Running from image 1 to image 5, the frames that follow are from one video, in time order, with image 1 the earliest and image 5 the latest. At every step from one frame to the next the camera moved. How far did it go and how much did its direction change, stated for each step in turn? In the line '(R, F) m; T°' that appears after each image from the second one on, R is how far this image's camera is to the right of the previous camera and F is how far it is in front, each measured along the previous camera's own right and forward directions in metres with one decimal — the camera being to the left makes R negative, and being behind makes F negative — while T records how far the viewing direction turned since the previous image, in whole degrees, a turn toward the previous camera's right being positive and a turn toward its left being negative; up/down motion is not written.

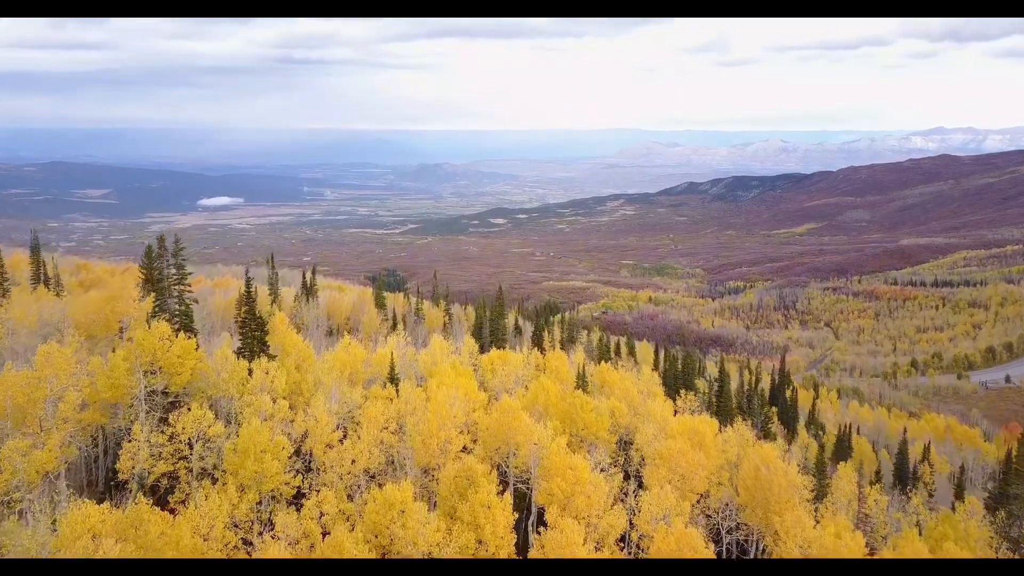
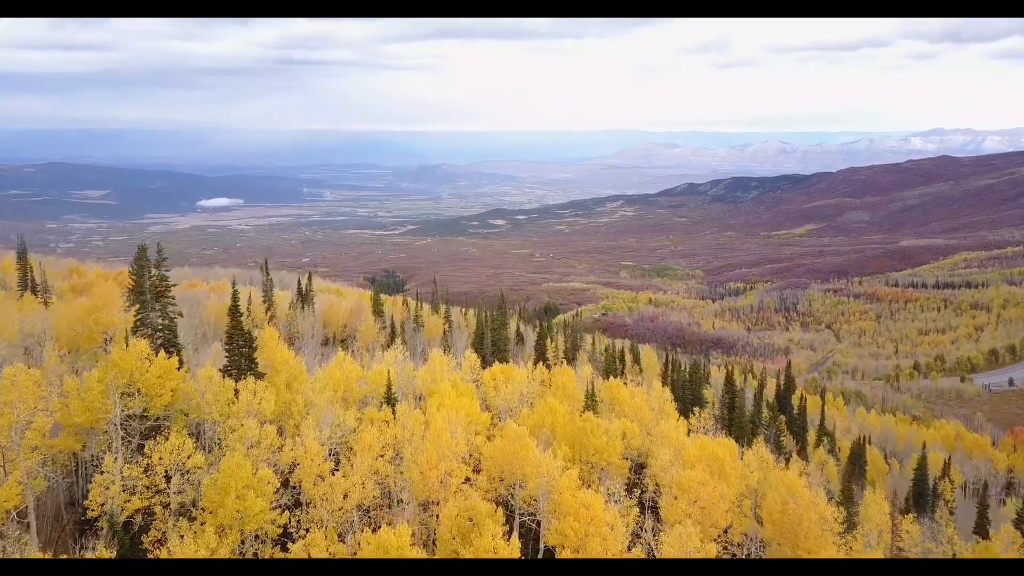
(-0.1, +0.8) m; 0°
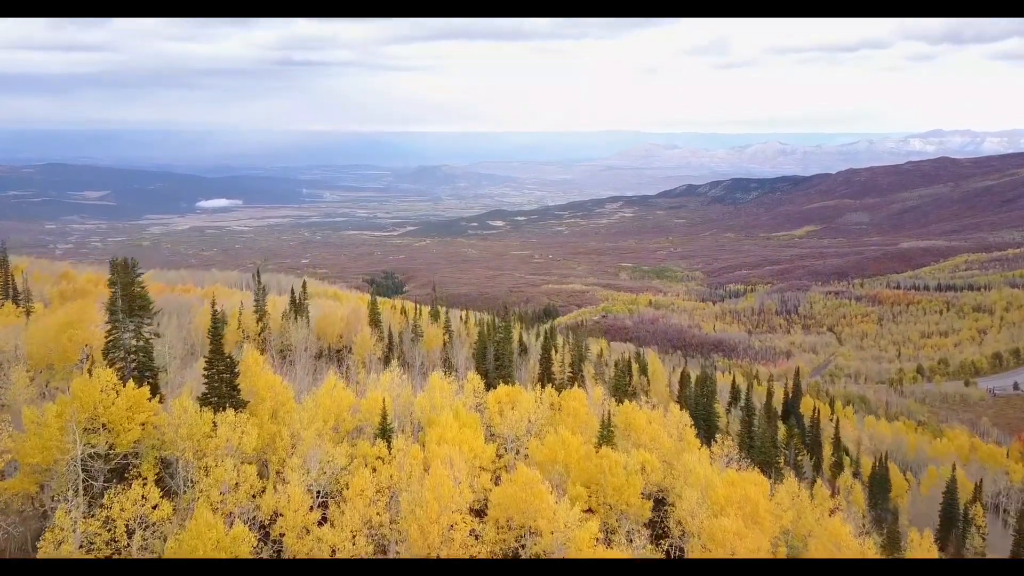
(-0.2, +1.1) m; 0°
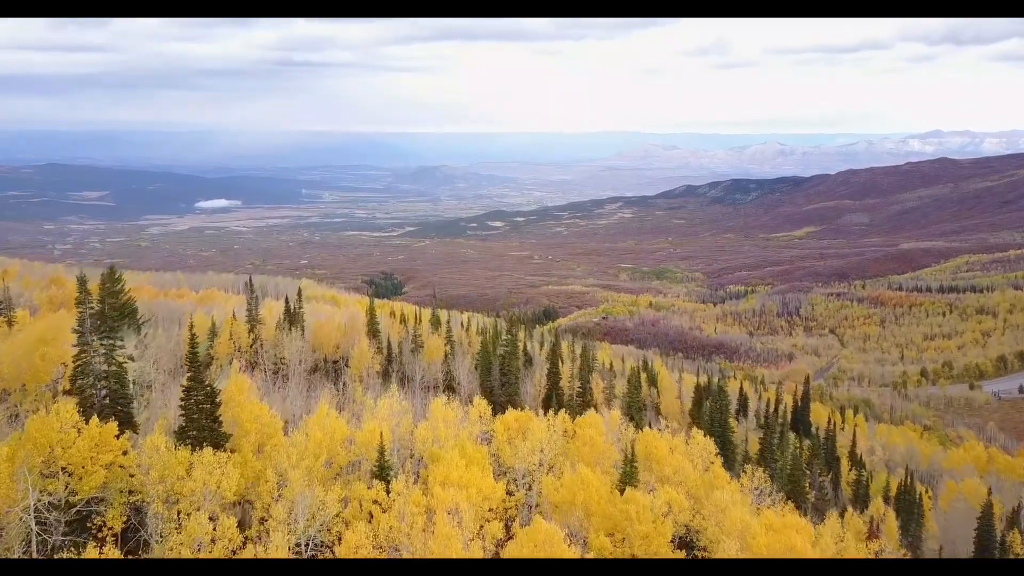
(-0.2, +1.2) m; 0°
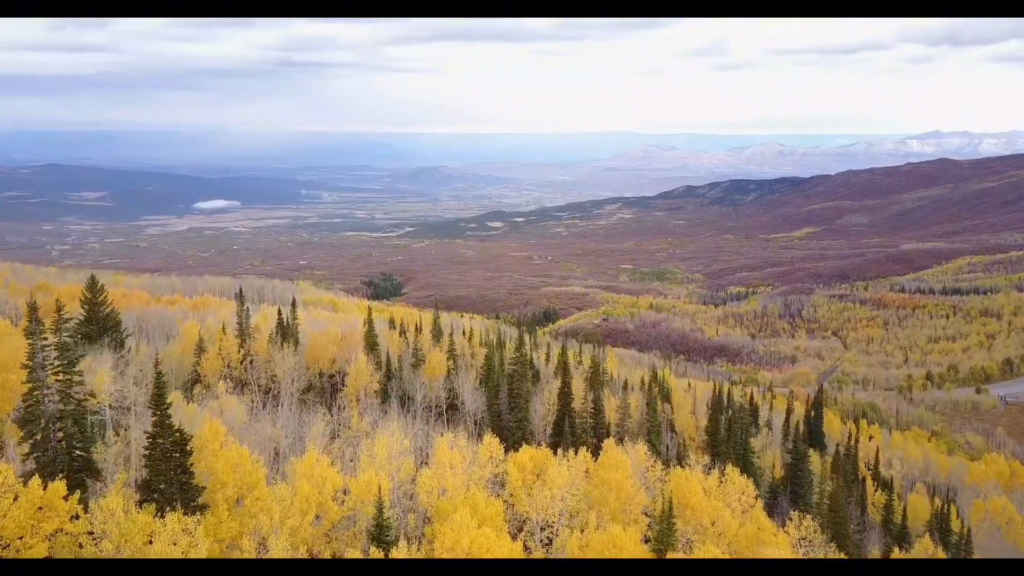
(-0.3, +1.4) m; 0°
